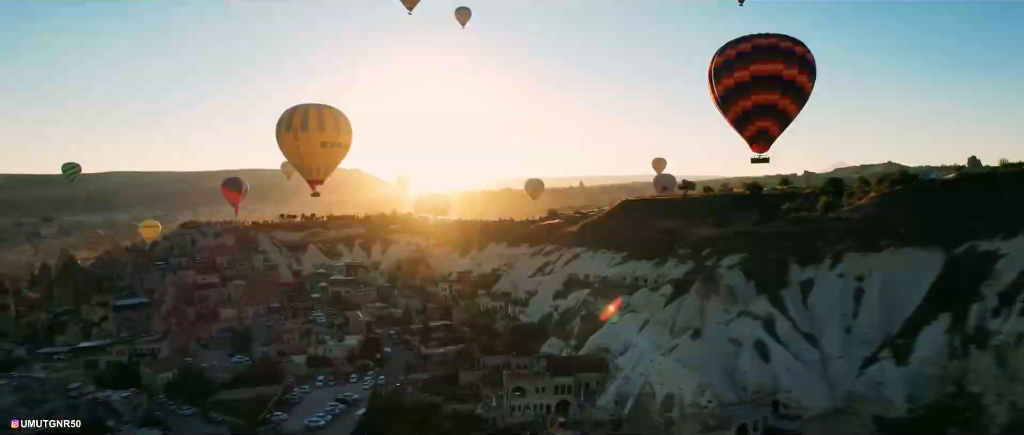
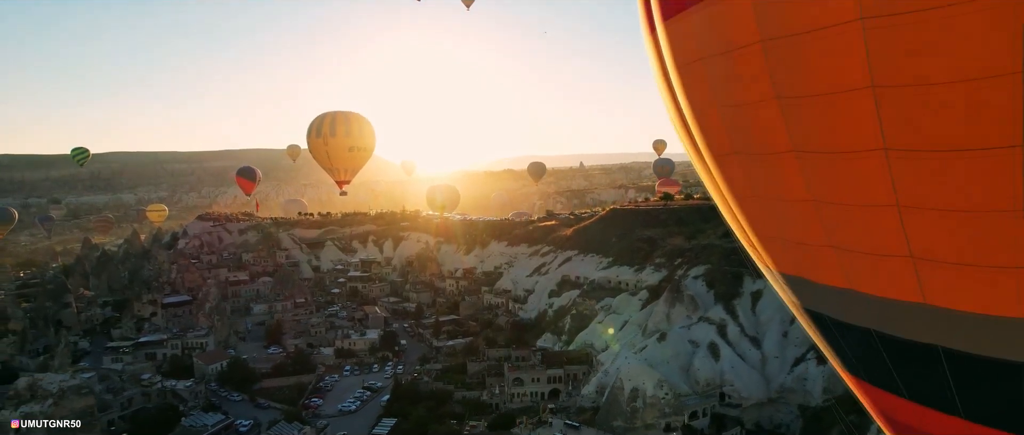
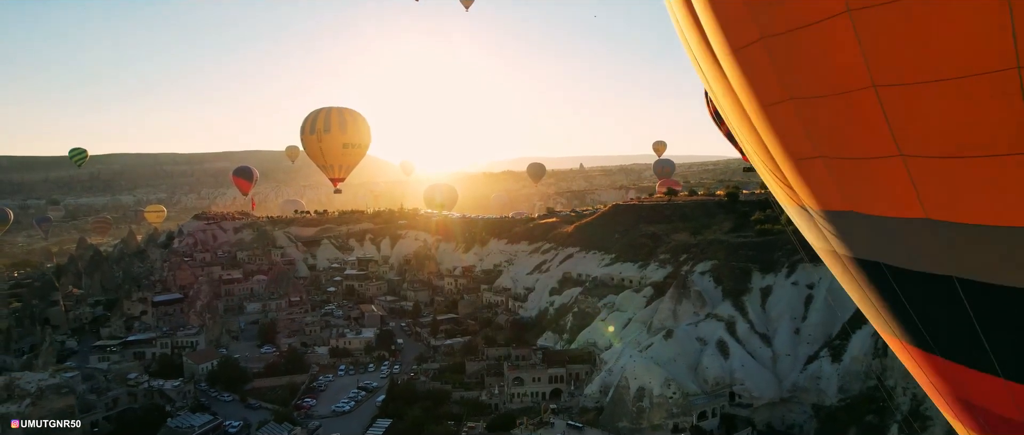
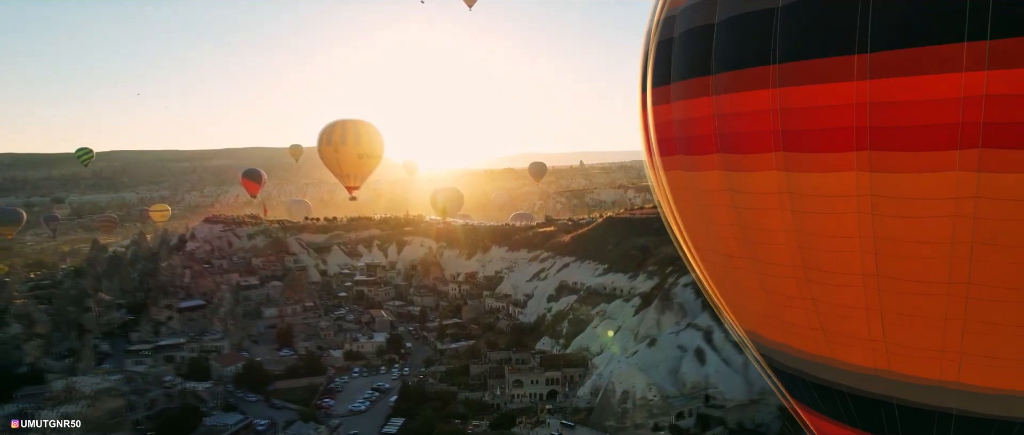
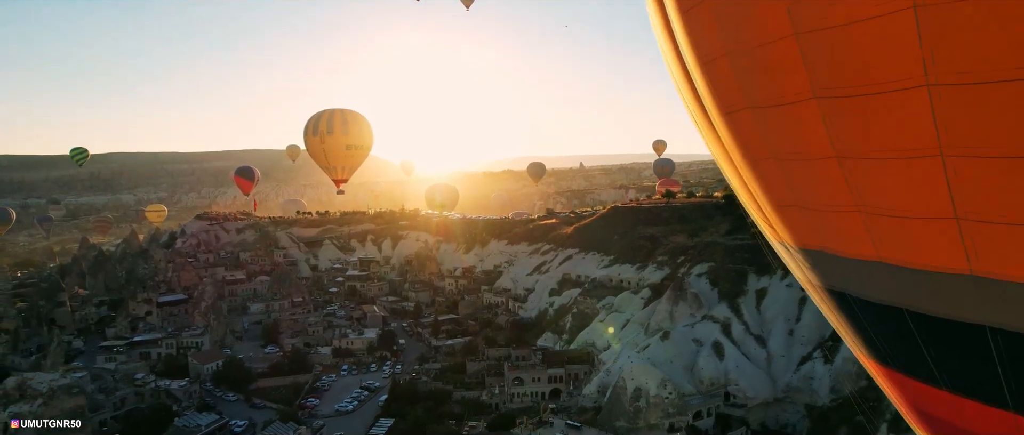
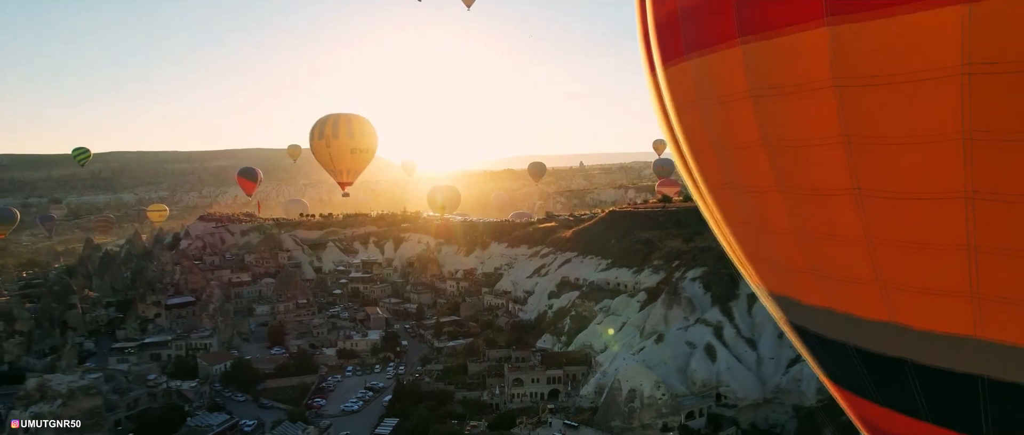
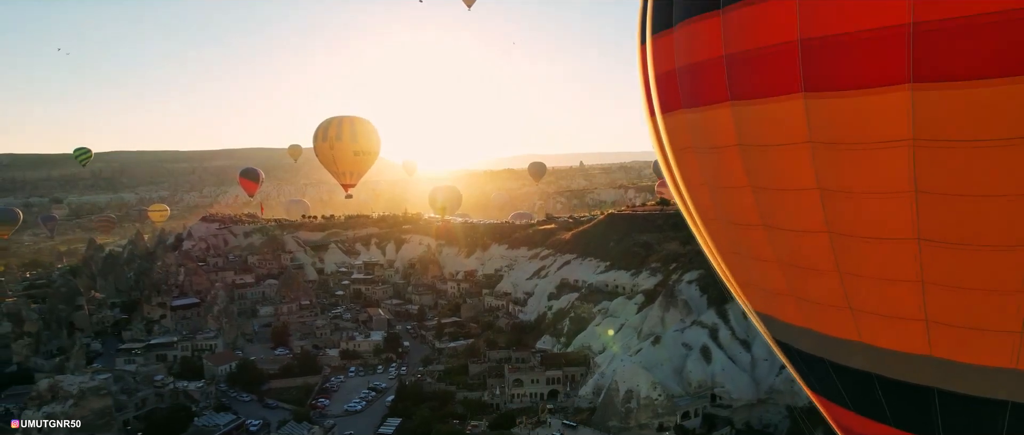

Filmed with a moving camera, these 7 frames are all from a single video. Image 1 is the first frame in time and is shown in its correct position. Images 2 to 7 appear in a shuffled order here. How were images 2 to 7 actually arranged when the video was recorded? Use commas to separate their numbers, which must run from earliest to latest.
3, 5, 2, 6, 7, 4
